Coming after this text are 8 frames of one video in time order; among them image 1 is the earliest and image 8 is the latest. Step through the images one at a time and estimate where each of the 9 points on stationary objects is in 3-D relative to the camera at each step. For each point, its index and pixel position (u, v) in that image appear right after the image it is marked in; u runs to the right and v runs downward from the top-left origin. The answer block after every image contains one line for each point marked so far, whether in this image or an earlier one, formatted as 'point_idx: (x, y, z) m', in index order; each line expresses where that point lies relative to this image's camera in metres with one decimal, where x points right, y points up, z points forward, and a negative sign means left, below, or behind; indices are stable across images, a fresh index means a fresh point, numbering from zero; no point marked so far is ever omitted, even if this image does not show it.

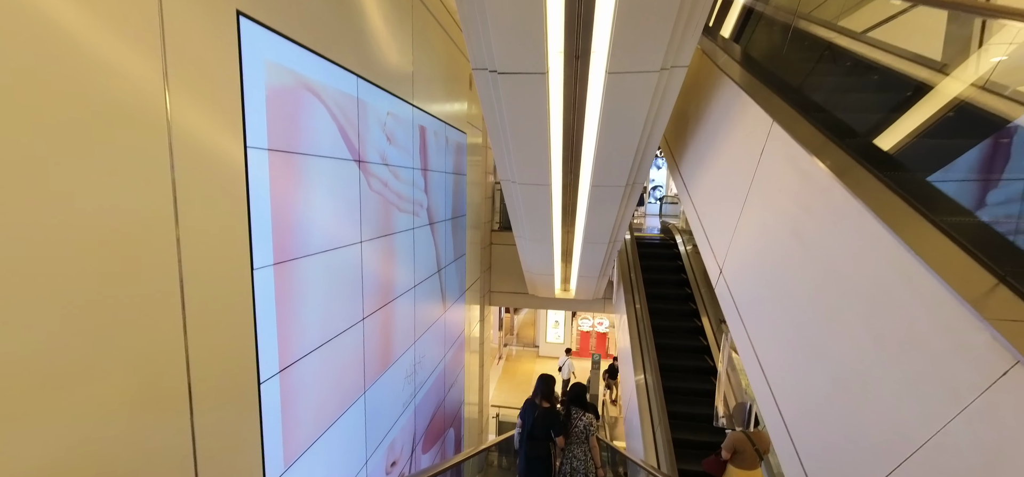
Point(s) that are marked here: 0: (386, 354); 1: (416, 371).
0: (-1.1, -1.0, +3.3) m
1: (-1.0, -1.4, +4.1) m
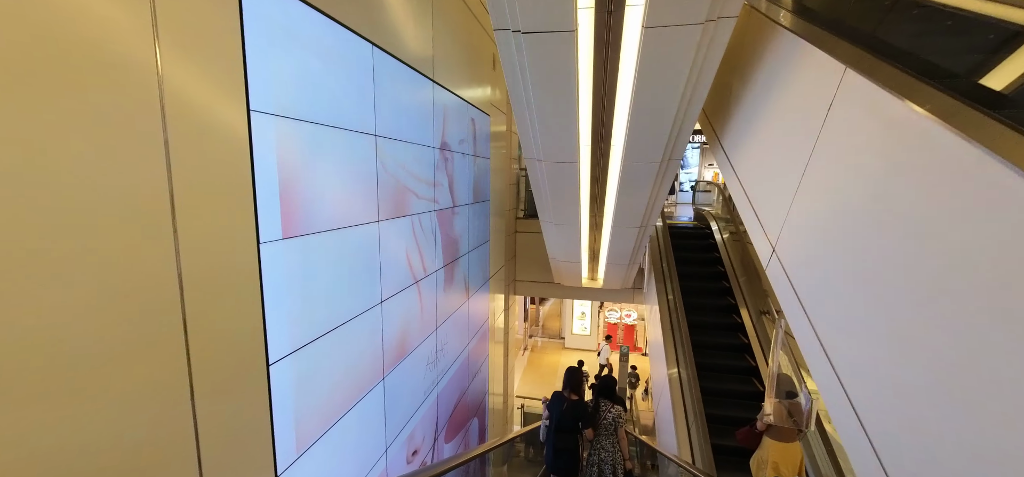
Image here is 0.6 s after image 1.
0: (-0.9, -0.8, +3.2) m
1: (-0.7, -1.2, +3.9) m
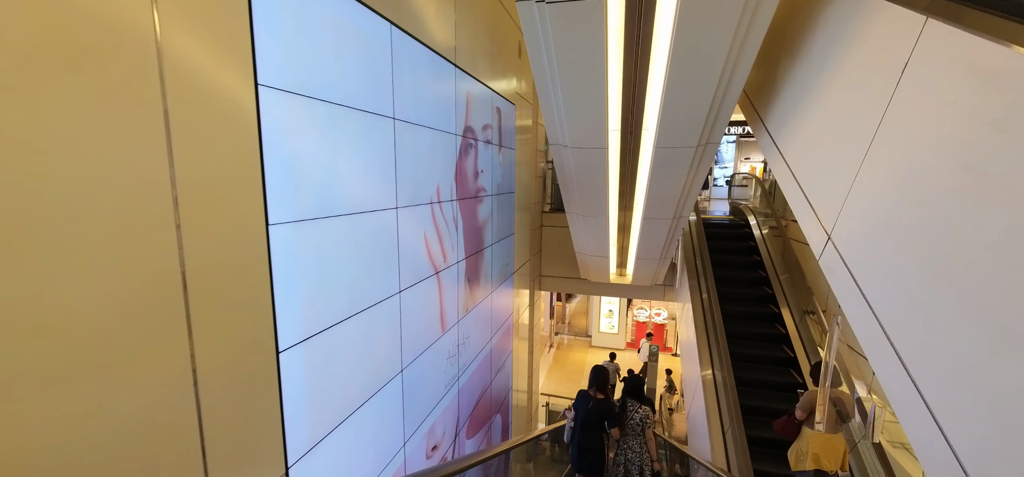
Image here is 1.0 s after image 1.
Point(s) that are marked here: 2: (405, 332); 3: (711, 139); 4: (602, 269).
0: (-0.7, -0.7, +3.1) m
1: (-0.5, -1.1, +3.9) m
2: (-0.8, -0.7, +2.8) m
3: (+1.9, +1.0, +3.6) m
4: (+1.7, -0.5, +7.2) m
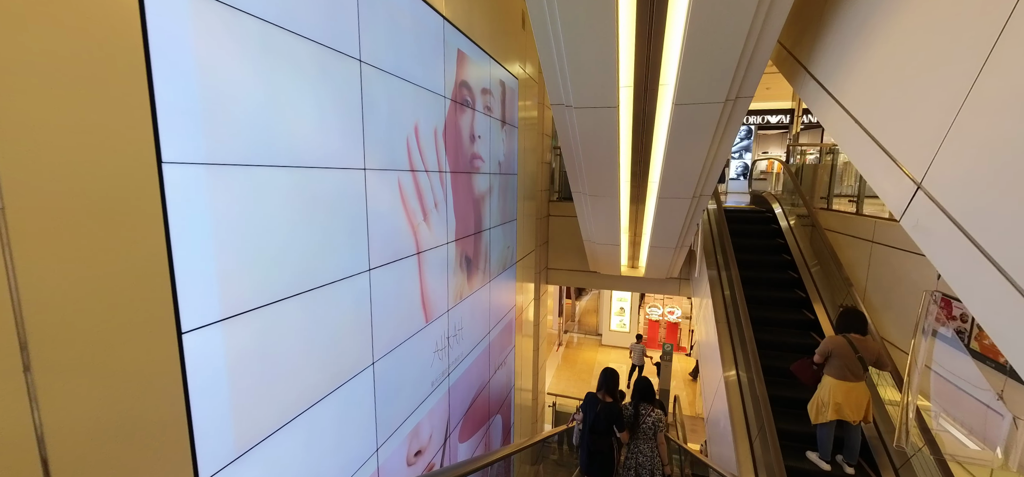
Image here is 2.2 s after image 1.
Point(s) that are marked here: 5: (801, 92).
0: (-0.7, -0.5, +2.7) m
1: (-0.5, -0.9, +3.4) m
2: (-0.8, -0.5, +2.4) m
3: (+1.9, +1.2, +3.1) m
4: (+1.7, -0.4, +6.7) m
5: (+1.9, +1.0, +2.6) m
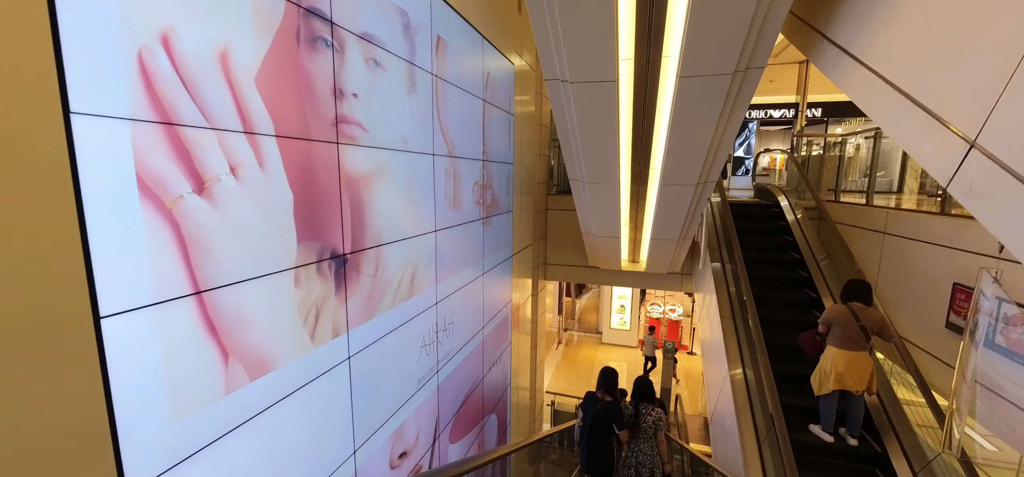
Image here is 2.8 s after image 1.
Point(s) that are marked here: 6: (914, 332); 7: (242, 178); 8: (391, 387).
0: (-0.8, -0.4, +2.5) m
1: (-0.6, -0.8, +3.2) m
2: (-0.9, -0.4, +2.2) m
3: (+1.8, +1.2, +2.9) m
4: (+1.7, -0.3, +6.5) m
5: (+1.8, +1.1, +2.4) m
6: (+4.1, -0.9, +4.0) m
7: (-1.0, +0.2, +1.5) m
8: (-0.8, -1.0, +2.6) m
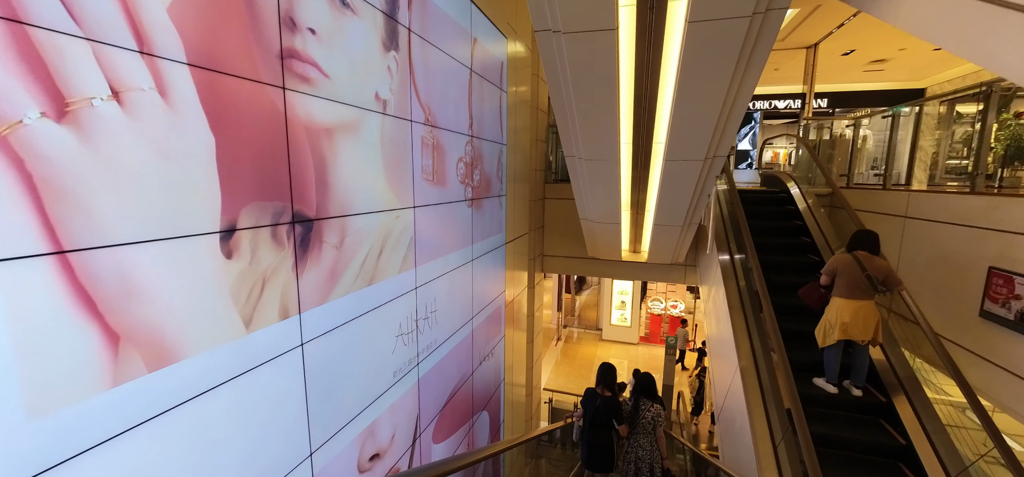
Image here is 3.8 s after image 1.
0: (-0.9, -0.3, +2.2) m
1: (-0.7, -0.7, +2.9) m
2: (-1.0, -0.2, +1.9) m
3: (+1.7, +1.4, +2.6) m
4: (+1.6, -0.1, +6.2) m
5: (+1.7, +1.2, +2.0) m
6: (+4.0, -0.8, +3.7) m
7: (-1.1, +0.4, +1.2) m
8: (-0.9, -0.8, +2.3) m
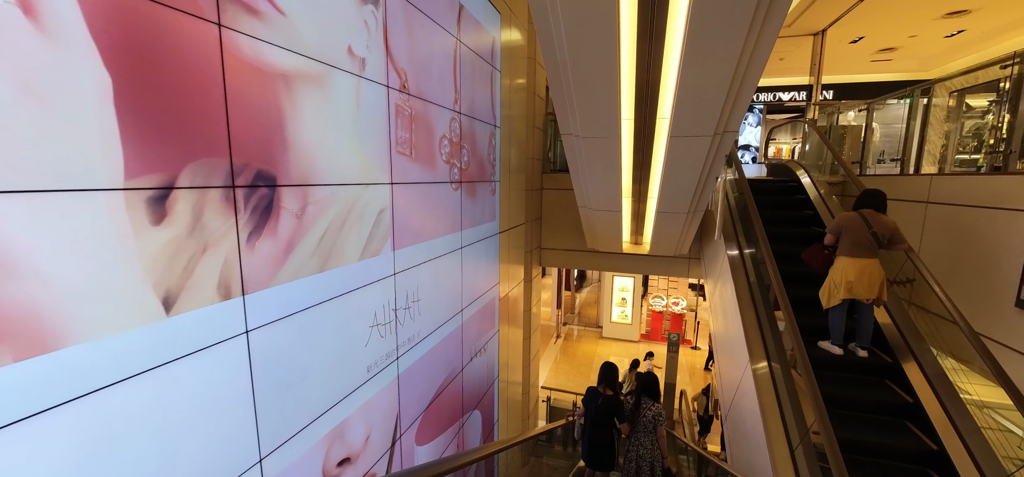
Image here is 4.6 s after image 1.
0: (-1.0, -0.2, +1.9) m
1: (-0.8, -0.6, +2.6) m
2: (-1.1, -0.1, +1.6) m
3: (+1.6, +1.5, +2.3) m
4: (+1.5, 0.0, +5.9) m
5: (+1.7, +1.3, +1.8) m
6: (+3.9, -0.6, +3.4) m
7: (-1.2, +0.5, +0.9) m
8: (-1.0, -0.7, +2.0) m
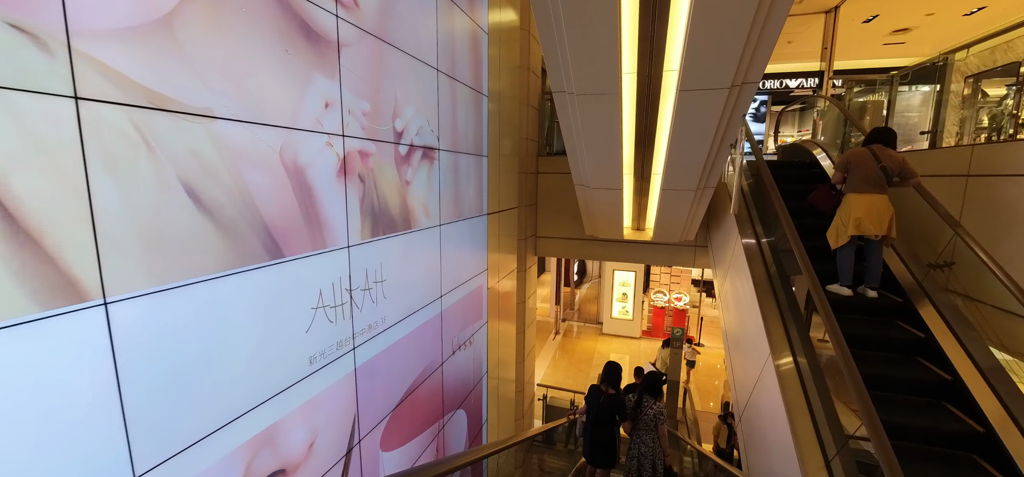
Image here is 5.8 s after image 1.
0: (-1.1, 0.0, +1.5) m
1: (-0.9, -0.4, +2.2) m
2: (-1.2, +0.1, +1.2) m
3: (+1.5, +1.7, +1.9) m
4: (+1.4, +0.2, +5.5) m
5: (+1.5, +1.5, +1.3) m
6: (+3.8, -0.5, +2.9) m
7: (-1.3, +0.7, +0.5) m
8: (-1.1, -0.5, +1.6) m
